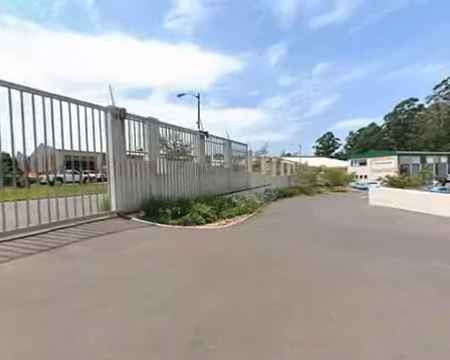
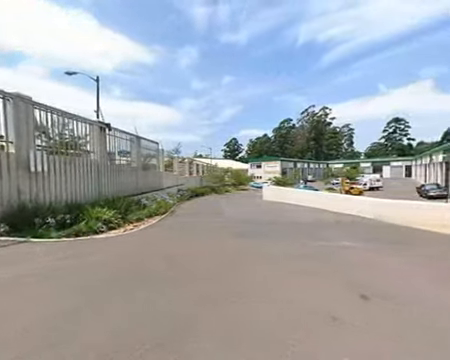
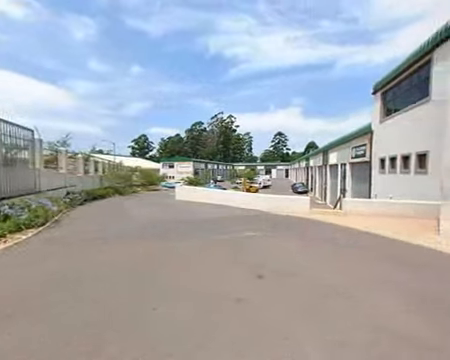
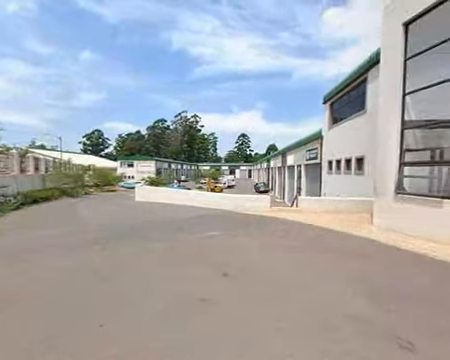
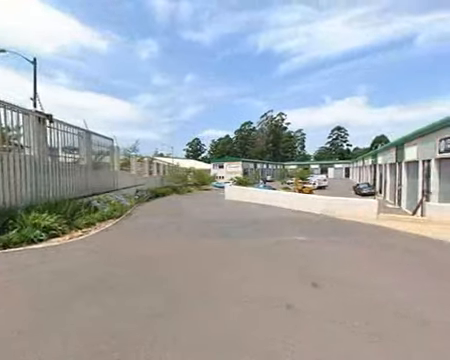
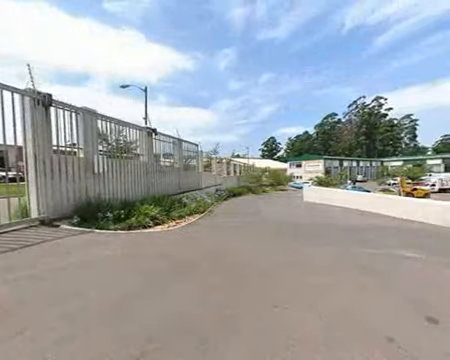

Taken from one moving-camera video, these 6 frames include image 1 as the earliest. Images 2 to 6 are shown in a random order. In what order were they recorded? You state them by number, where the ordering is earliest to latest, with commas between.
6, 2, 5, 3, 4
